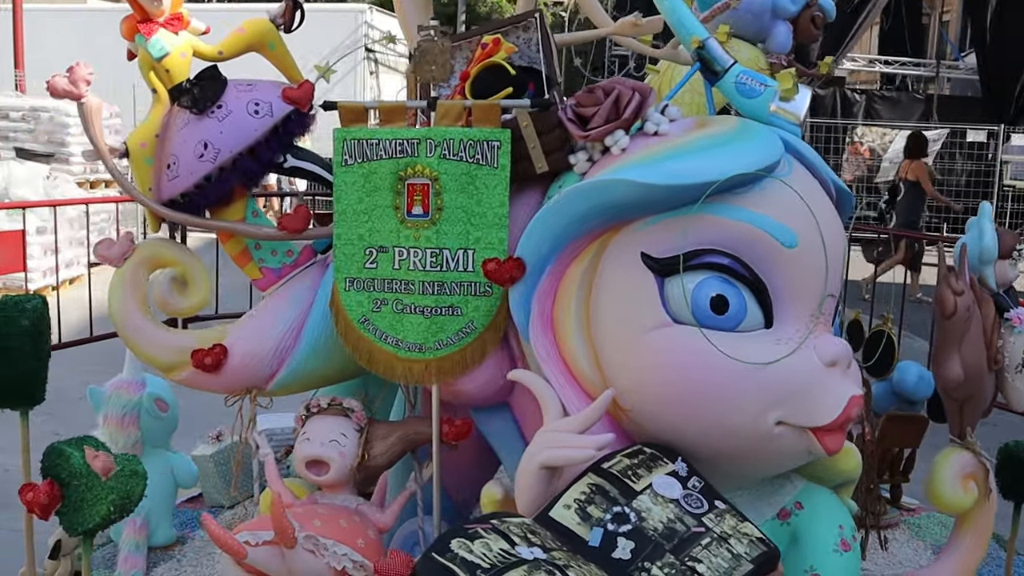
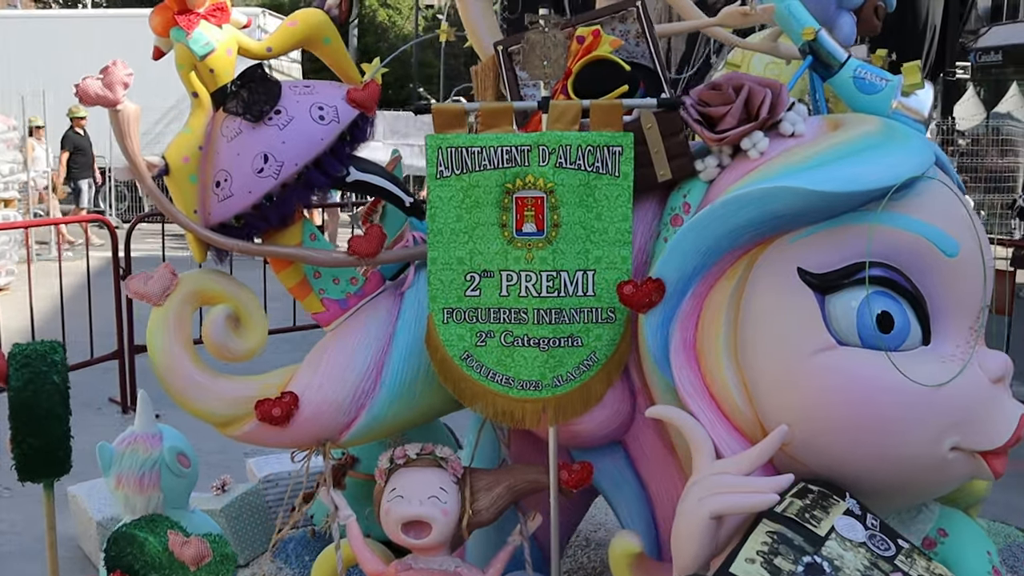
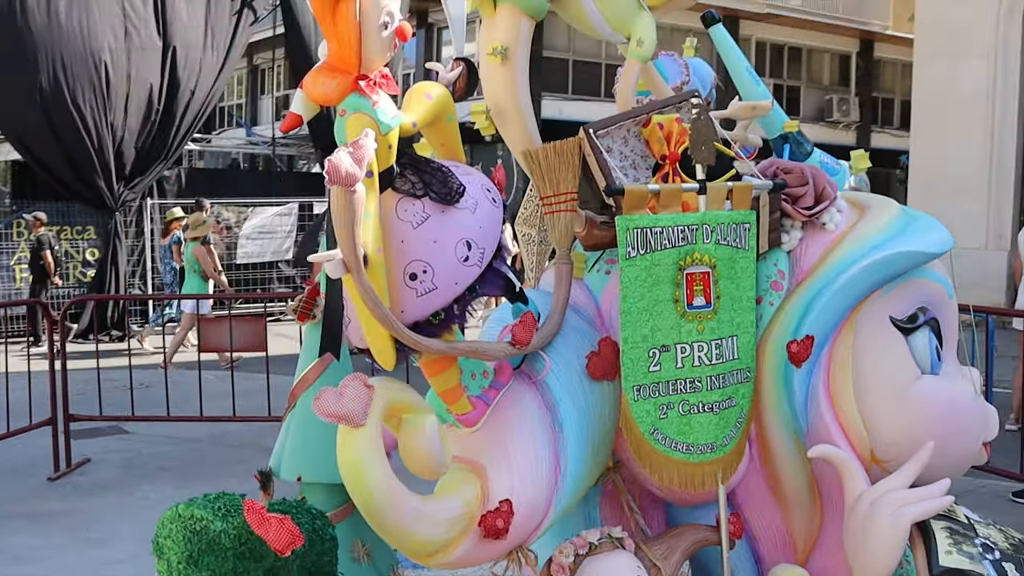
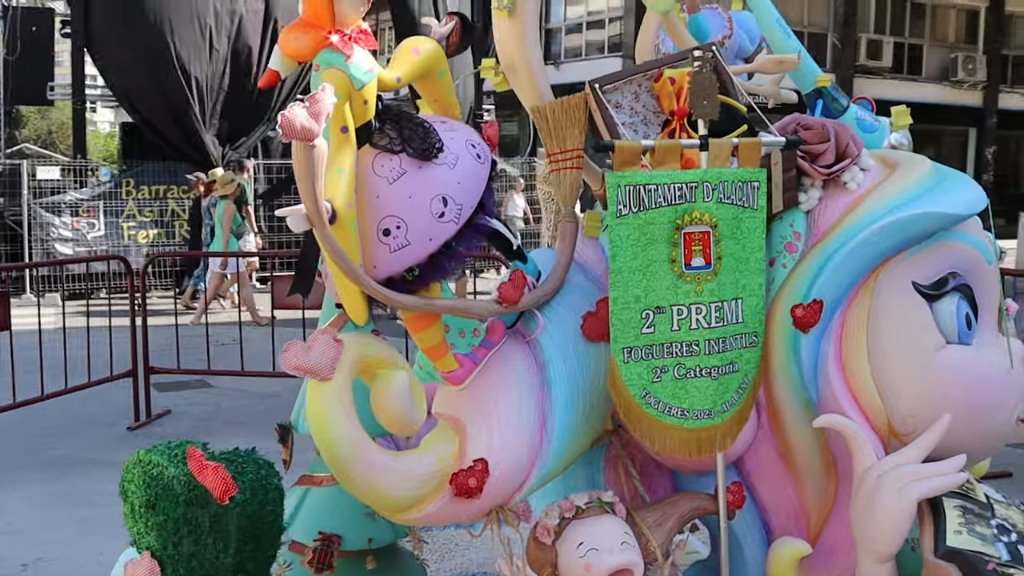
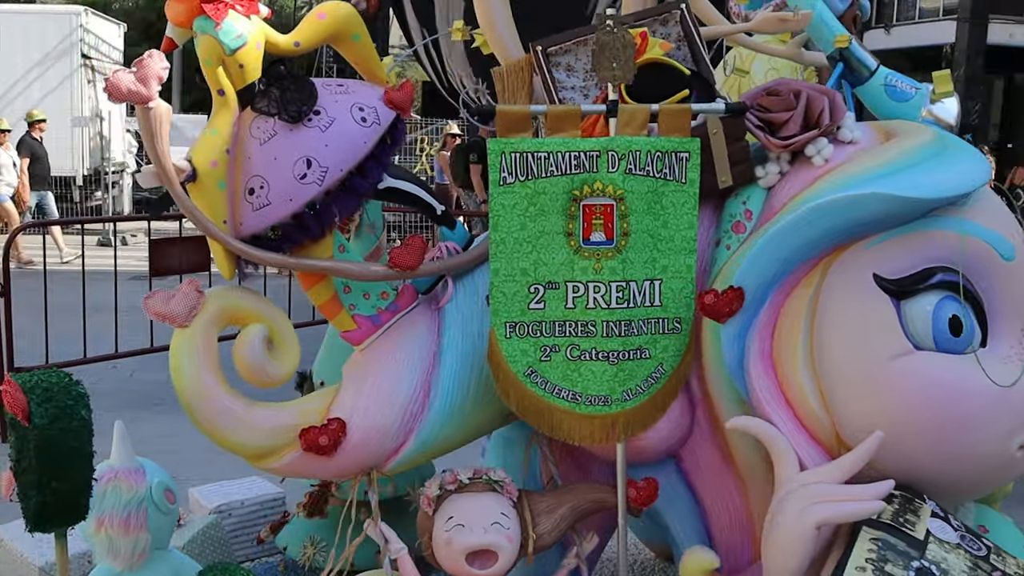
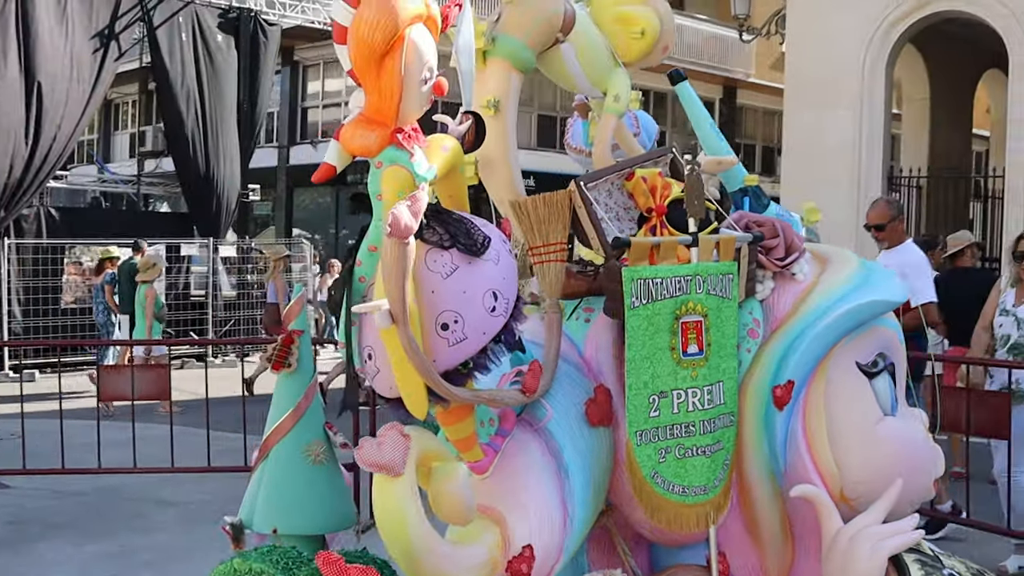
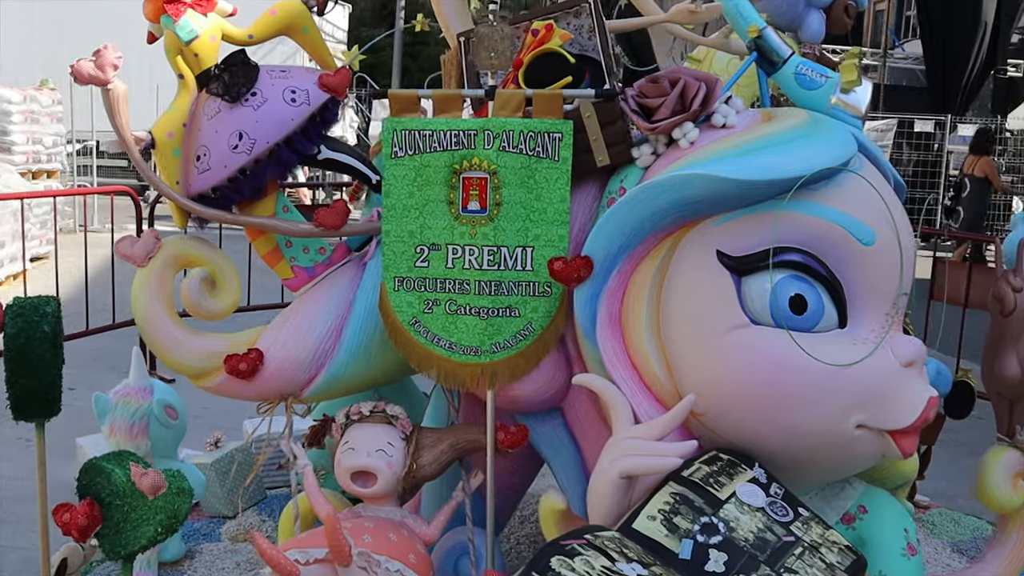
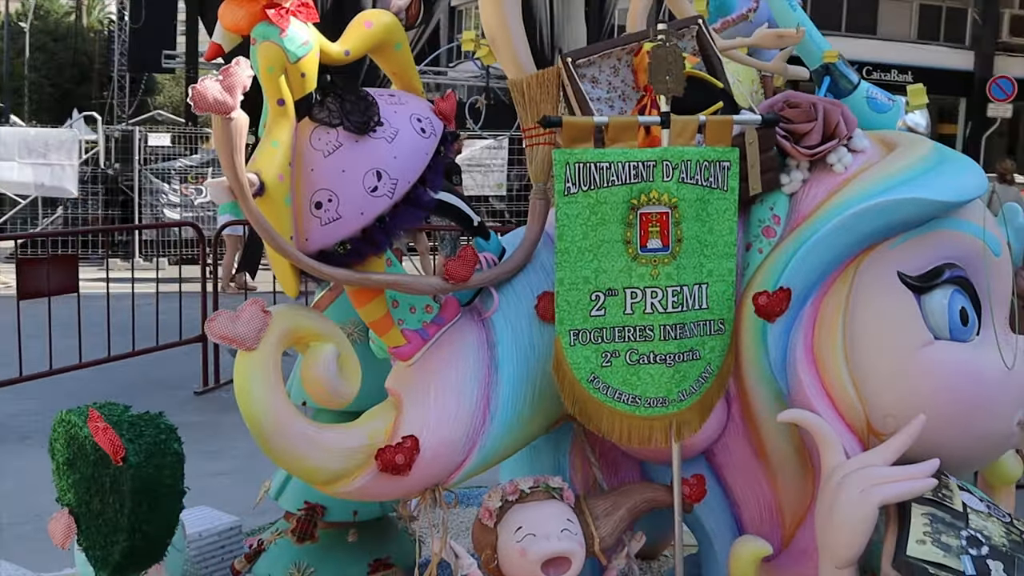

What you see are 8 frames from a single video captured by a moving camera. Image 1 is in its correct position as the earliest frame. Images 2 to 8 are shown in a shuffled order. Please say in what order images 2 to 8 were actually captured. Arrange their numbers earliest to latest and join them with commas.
7, 2, 5, 8, 4, 3, 6
